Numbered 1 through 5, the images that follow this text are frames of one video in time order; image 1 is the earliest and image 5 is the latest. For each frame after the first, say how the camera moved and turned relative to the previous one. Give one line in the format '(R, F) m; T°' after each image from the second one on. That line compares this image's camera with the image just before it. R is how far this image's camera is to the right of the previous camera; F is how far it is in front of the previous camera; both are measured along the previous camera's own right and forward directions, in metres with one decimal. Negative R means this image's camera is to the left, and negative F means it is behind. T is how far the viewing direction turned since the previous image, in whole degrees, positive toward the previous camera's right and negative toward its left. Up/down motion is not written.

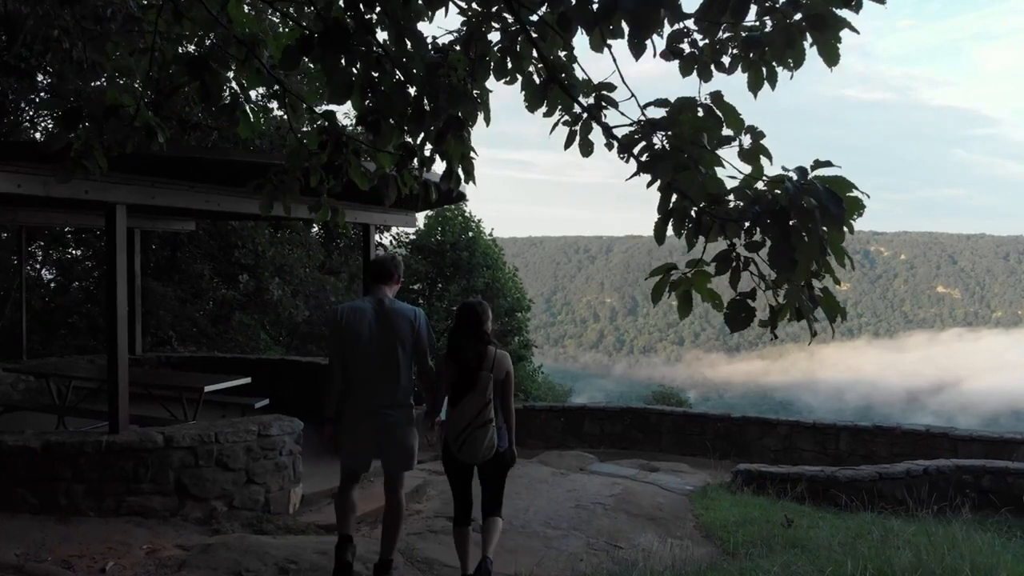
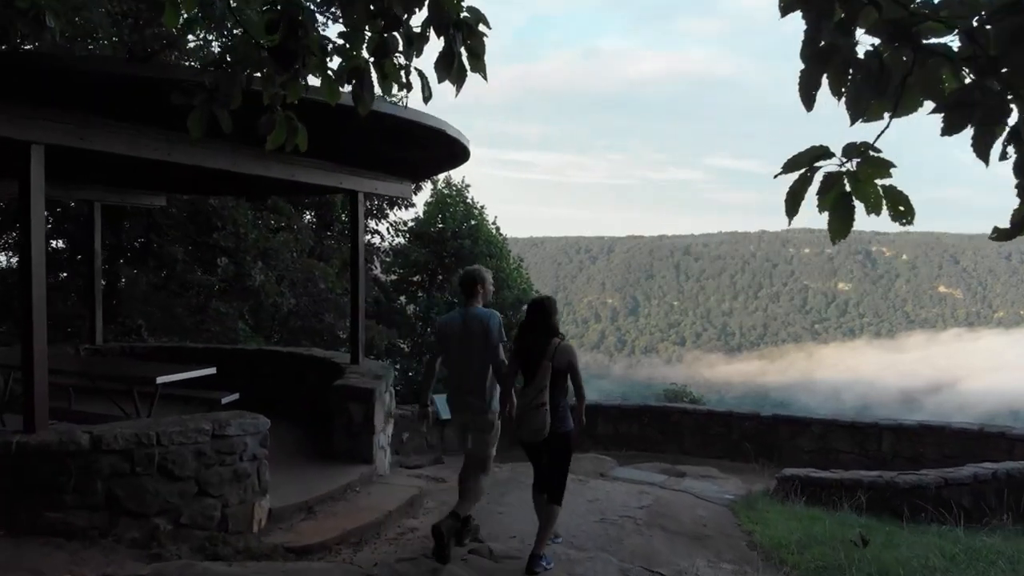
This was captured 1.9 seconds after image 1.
(-0.1, +1.0) m; 0°
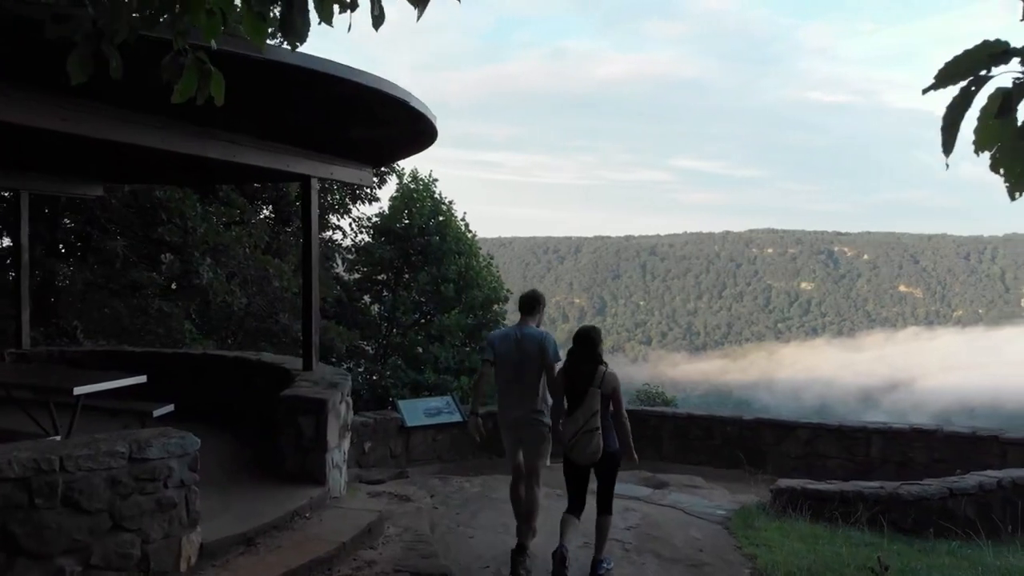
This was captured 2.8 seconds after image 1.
(0.0, +0.6) m; +2°
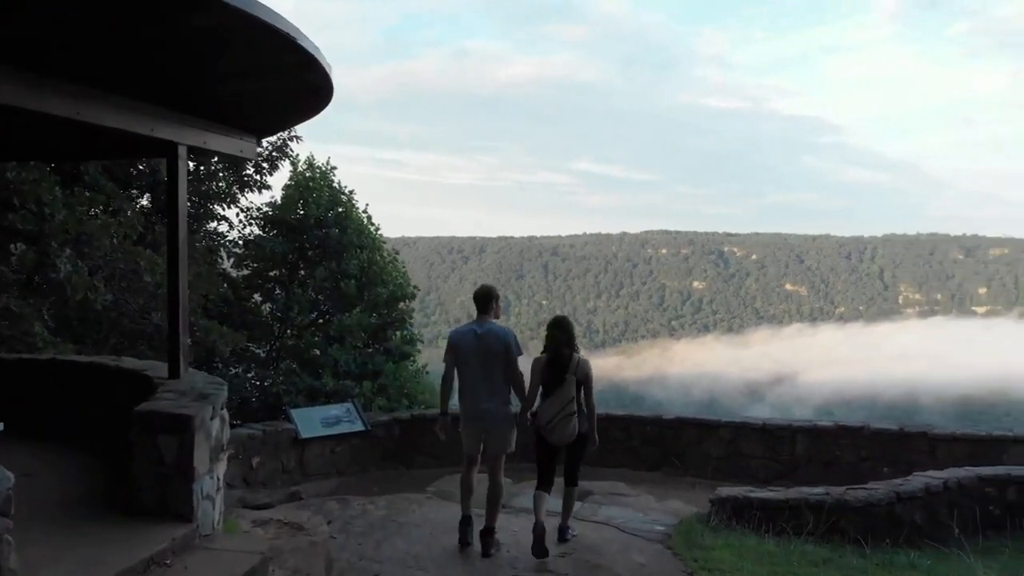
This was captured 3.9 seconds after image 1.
(0.0, +0.7) m; +6°
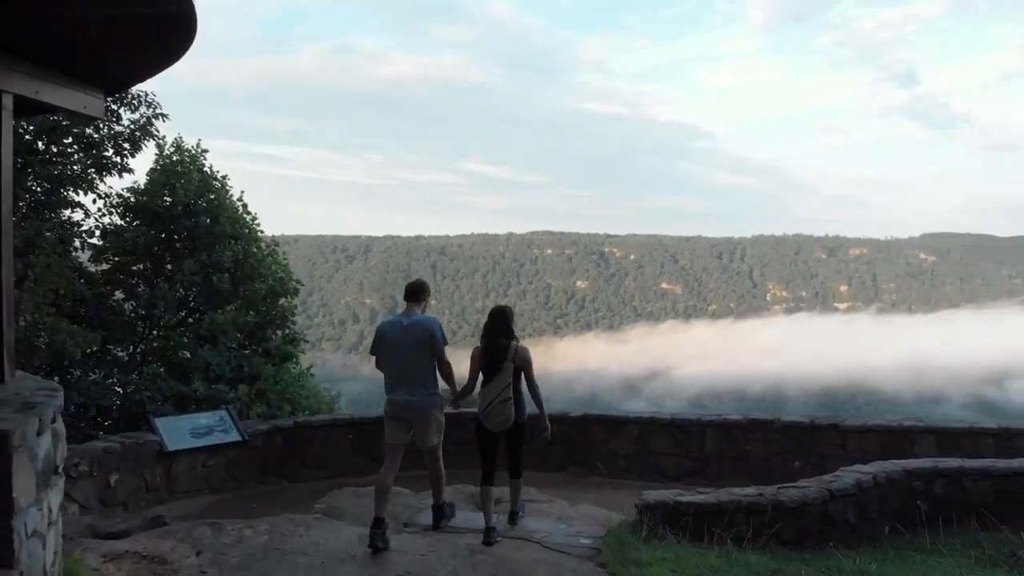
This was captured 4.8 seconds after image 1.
(-0.1, +0.7) m; +8°
